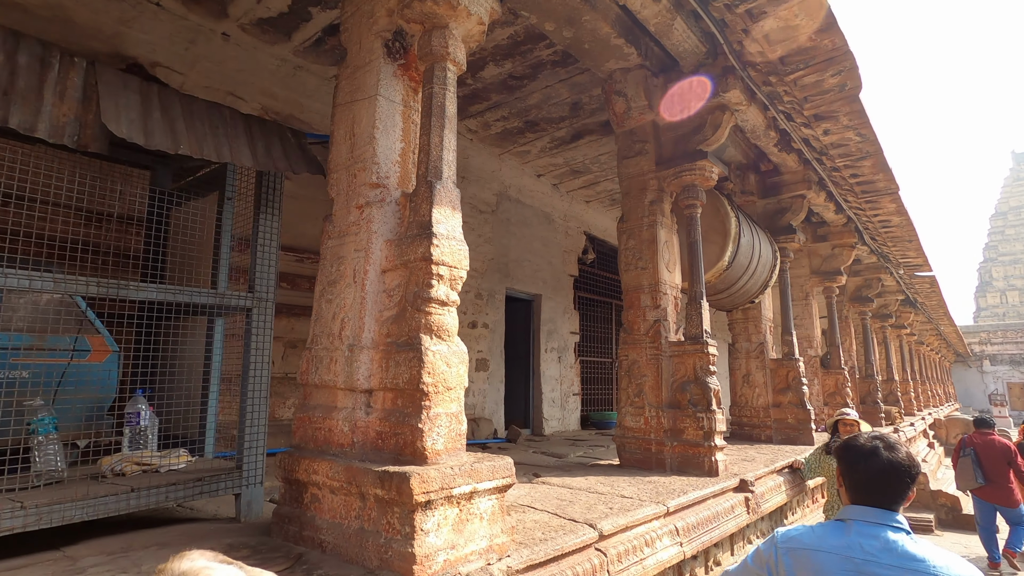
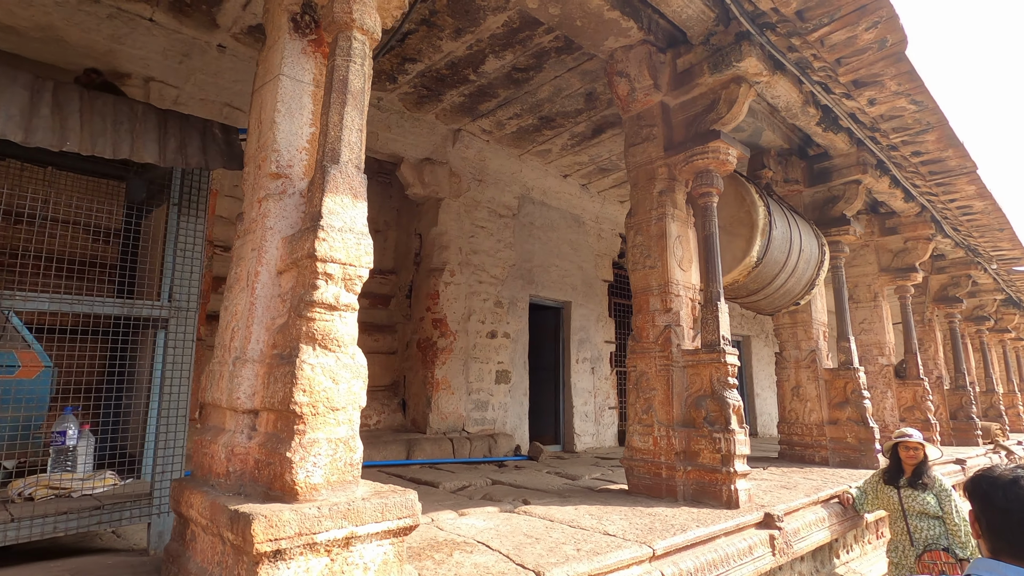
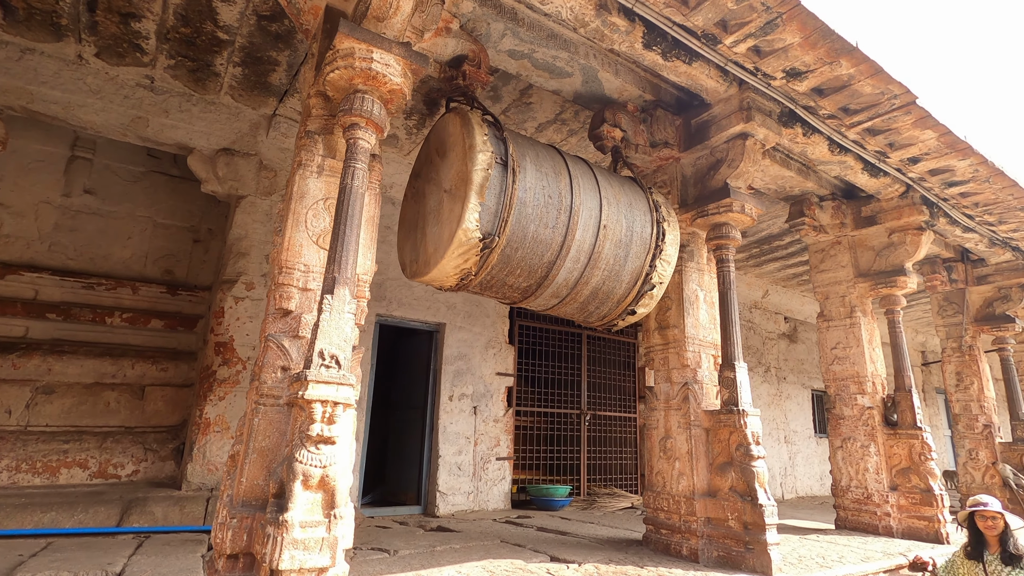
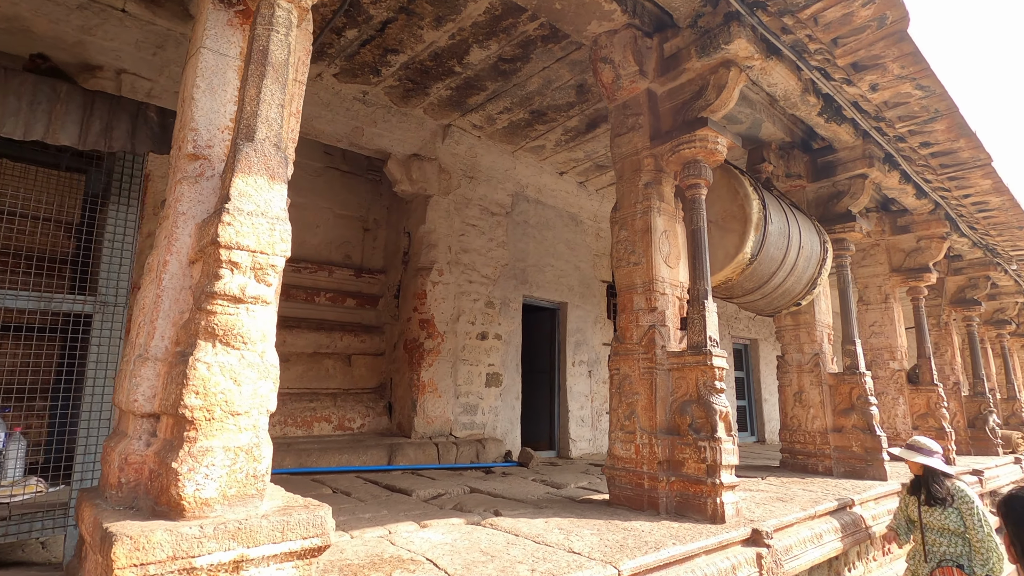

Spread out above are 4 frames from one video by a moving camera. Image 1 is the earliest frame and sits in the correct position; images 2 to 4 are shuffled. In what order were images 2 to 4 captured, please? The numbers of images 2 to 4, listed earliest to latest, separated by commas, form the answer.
2, 4, 3
